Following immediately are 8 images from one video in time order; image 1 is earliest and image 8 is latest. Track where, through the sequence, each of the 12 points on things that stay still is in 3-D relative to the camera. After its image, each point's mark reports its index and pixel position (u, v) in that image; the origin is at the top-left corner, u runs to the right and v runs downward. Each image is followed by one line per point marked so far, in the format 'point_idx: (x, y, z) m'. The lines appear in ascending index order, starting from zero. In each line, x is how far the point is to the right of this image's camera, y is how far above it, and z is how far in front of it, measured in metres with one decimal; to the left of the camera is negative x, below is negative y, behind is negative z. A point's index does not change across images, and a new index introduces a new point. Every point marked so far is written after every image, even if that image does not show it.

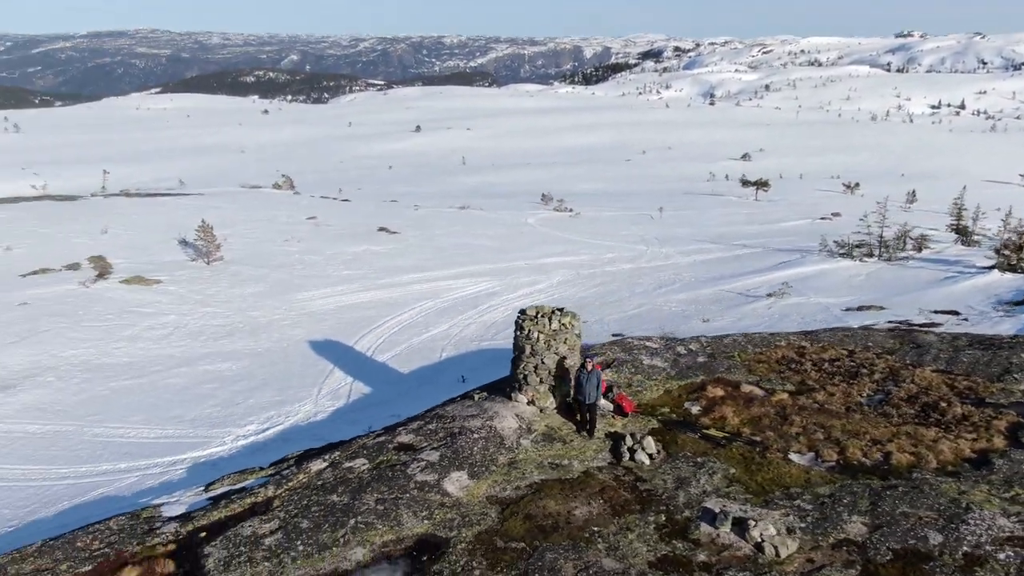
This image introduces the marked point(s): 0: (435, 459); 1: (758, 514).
0: (-1.1, -2.1, +9.6) m
1: (+2.6, -2.5, +8.6) m
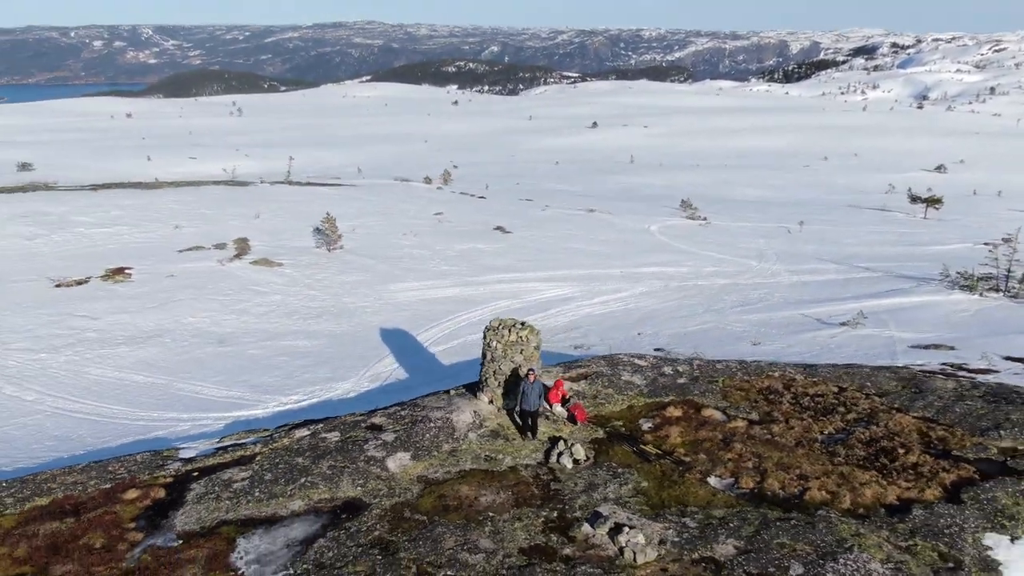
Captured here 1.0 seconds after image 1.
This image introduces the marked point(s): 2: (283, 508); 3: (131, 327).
0: (-1.9, -2.2, +11.4) m
1: (+1.5, -2.9, +9.6) m
2: (-3.0, -2.8, +10.0) m
3: (-9.6, -1.0, +19.4) m
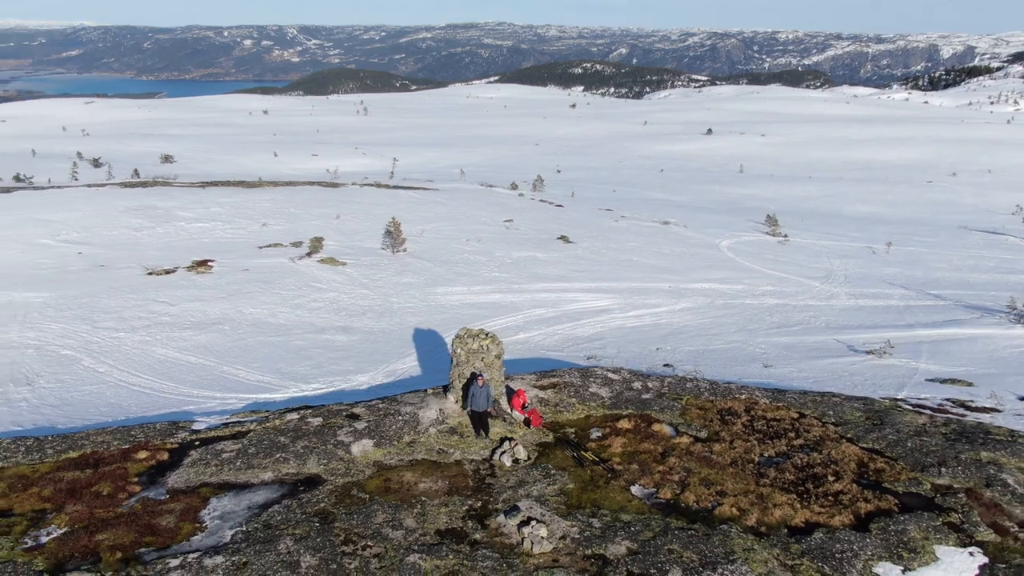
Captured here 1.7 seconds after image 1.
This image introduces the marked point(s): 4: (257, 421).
0: (-2.6, -2.3, +13.1) m
1: (+0.4, -3.2, +10.8) m
2: (-3.9, -2.8, +11.8) m
3: (-9.0, -0.8, +22.2) m
4: (-4.5, -2.3, +13.7) m
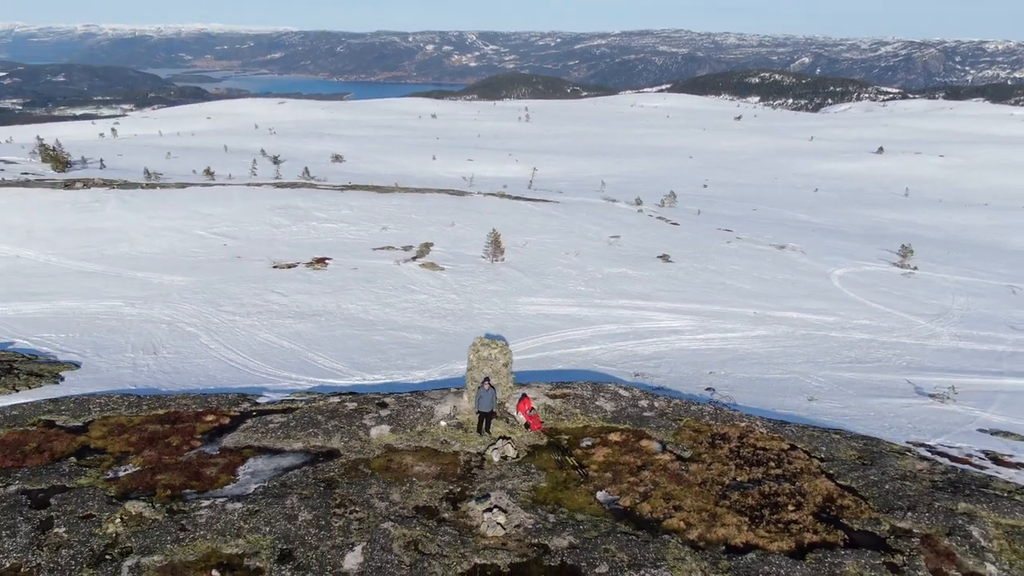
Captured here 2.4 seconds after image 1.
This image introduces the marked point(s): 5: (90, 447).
0: (-2.5, -2.5, +15.3) m
1: (-0.1, -3.5, +12.5) m
2: (-4.1, -2.9, +14.3) m
3: (-6.9, -0.6, +25.5) m
4: (-4.3, -2.3, +16.3) m
5: (-7.8, -2.9, +14.3) m
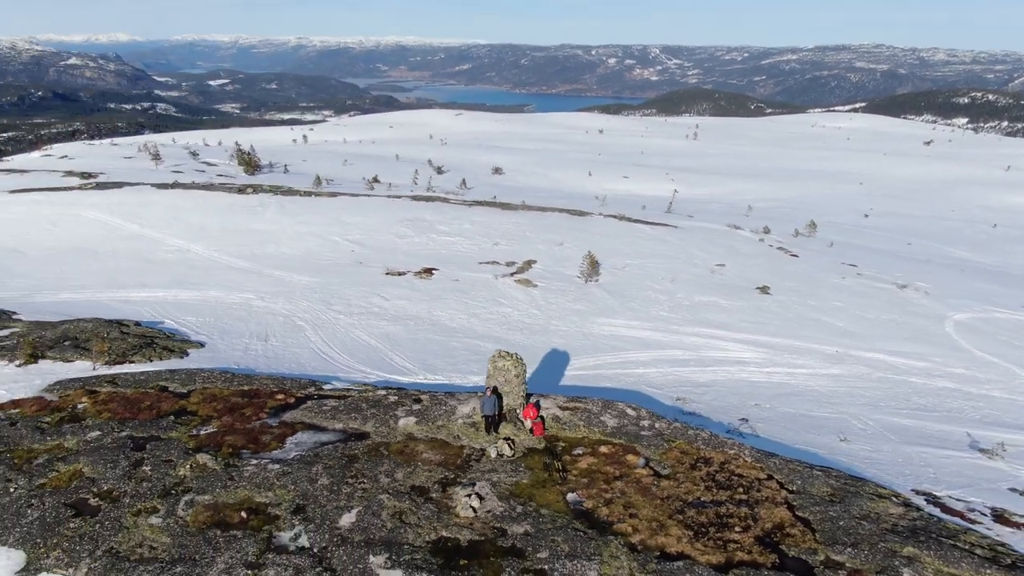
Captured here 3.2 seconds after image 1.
0: (-2.2, -2.8, +18.0) m
1: (-0.5, -3.9, +14.7) m
2: (-4.0, -3.0, +17.4) m
3: (-4.2, -0.8, +28.9) m
4: (-3.7, -2.5, +19.3) m
5: (-7.6, -2.8, +18.2) m
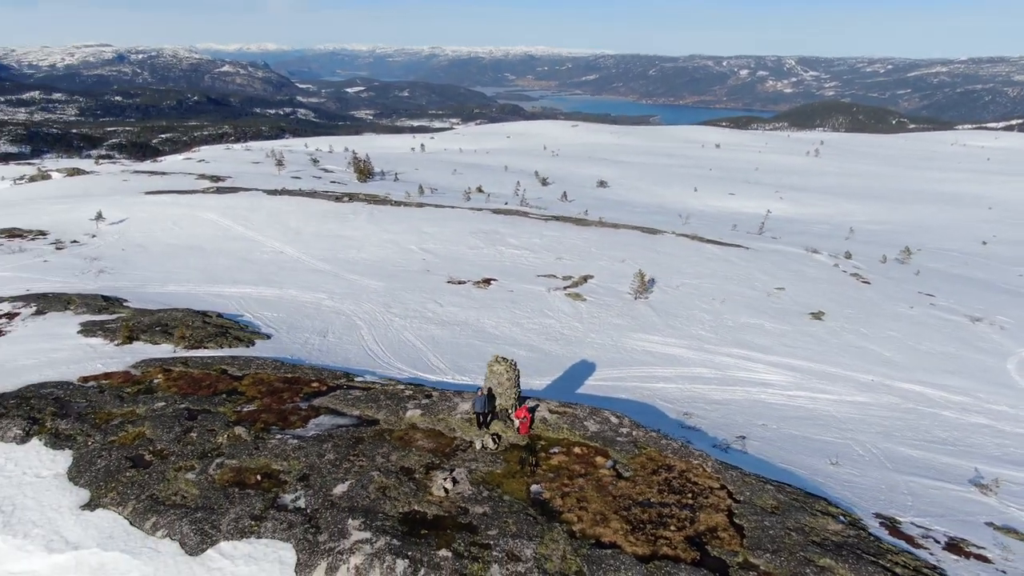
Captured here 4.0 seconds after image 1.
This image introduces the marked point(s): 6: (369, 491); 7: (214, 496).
0: (-2.3, -3.0, +20.5) m
1: (-1.1, -4.2, +17.0) m
2: (-4.2, -3.2, +20.2) m
3: (-2.5, -1.1, +31.6) m
4: (-3.6, -2.7, +22.1) m
5: (-7.6, -2.8, +21.5) m
6: (-3.1, -4.3, +16.7) m
7: (-6.3, -4.4, +16.5) m
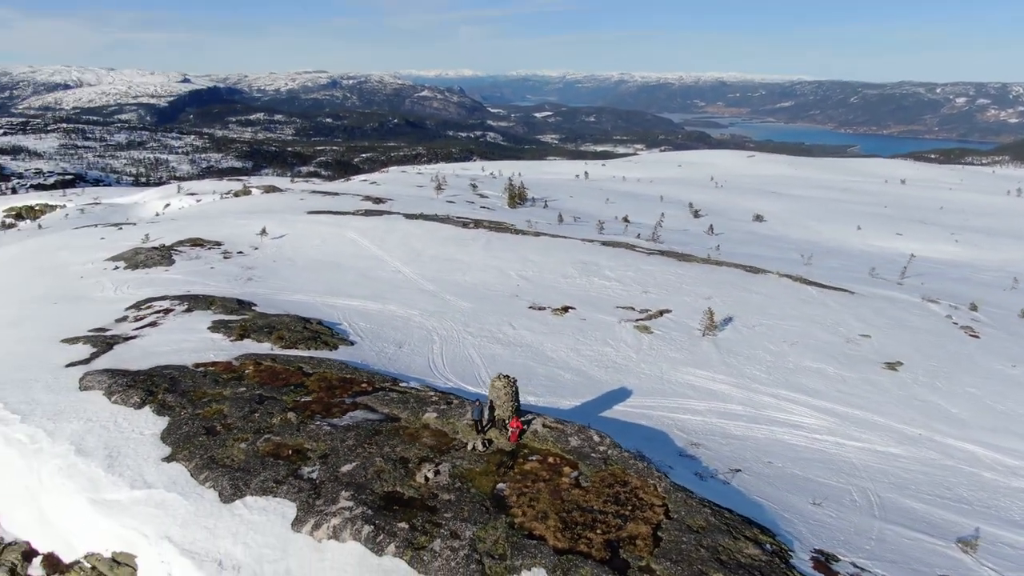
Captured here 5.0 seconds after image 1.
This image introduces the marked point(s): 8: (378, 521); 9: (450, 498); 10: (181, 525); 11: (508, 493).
0: (-2.1, -3.7, +24.2) m
1: (-1.8, -4.8, +20.5) m
2: (-4.0, -3.8, +24.2) m
3: (+0.2, -2.2, +35.0) m
4: (-3.0, -3.4, +26.0) m
5: (-7.0, -3.2, +26.3) m
6: (-3.8, -4.9, +20.6) m
7: (-7.0, -4.7, +21.2) m
8: (-3.2, -5.5, +18.4) m
9: (-1.5, -5.2, +19.3) m
10: (-8.1, -5.8, +19.0) m
11: (-0.1, -5.2, +19.6) m
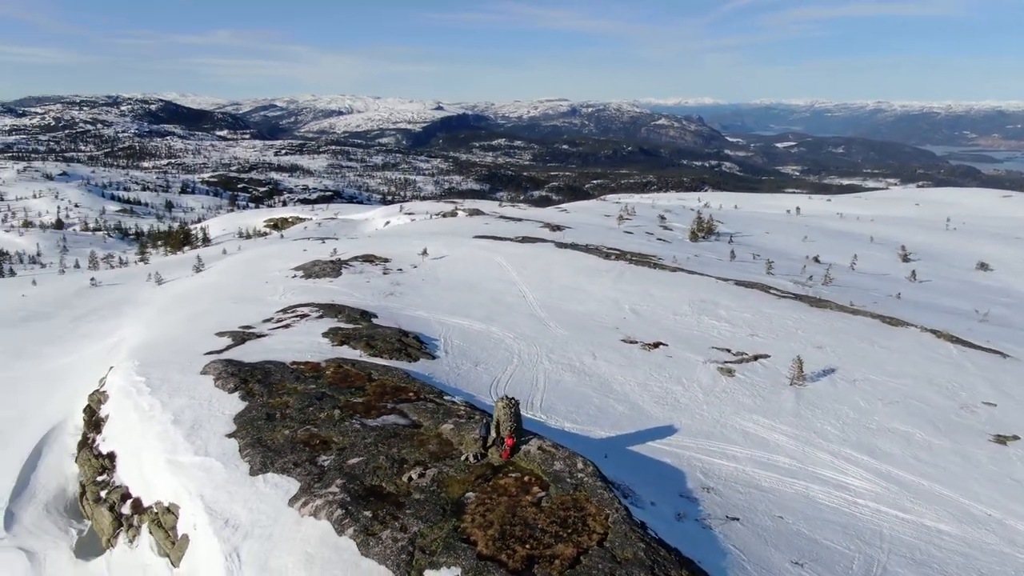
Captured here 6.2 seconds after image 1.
0: (-1.7, -4.6, +26.7) m
1: (-2.5, -5.6, +23.1) m
2: (-3.5, -4.5, +27.3) m
3: (+3.7, -3.7, +36.5) m
4: (-2.0, -4.3, +28.7) m
5: (-5.7, -3.8, +30.2) m
6: (-4.4, -5.4, +23.7) m
7: (-7.3, -5.1, +25.2) m
8: (-4.4, -6.0, +21.5) m
9: (-2.6, -5.9, +21.9) m
10: (-9.0, -6.0, +23.4) m
11: (-1.1, -6.0, +21.8) m
